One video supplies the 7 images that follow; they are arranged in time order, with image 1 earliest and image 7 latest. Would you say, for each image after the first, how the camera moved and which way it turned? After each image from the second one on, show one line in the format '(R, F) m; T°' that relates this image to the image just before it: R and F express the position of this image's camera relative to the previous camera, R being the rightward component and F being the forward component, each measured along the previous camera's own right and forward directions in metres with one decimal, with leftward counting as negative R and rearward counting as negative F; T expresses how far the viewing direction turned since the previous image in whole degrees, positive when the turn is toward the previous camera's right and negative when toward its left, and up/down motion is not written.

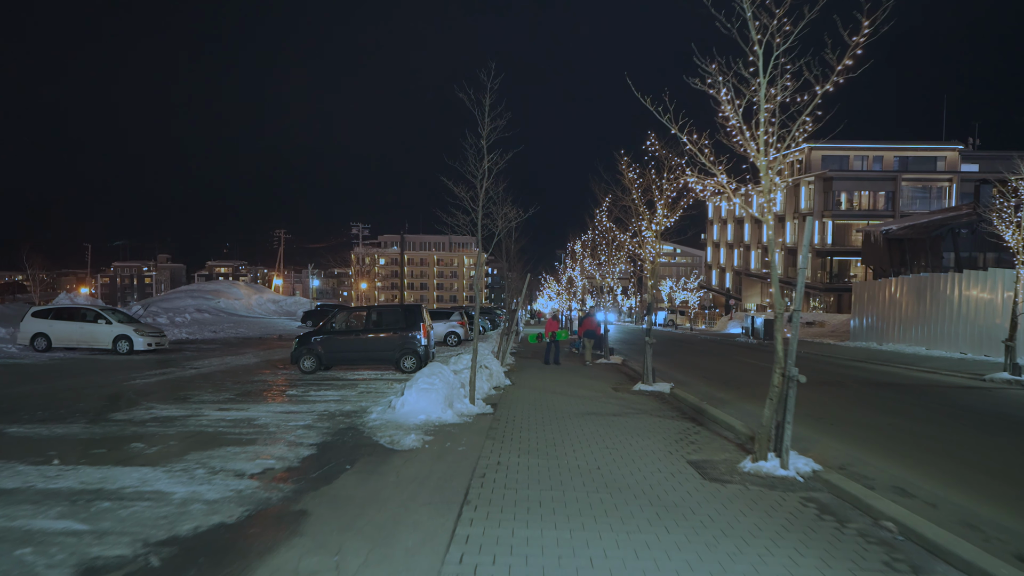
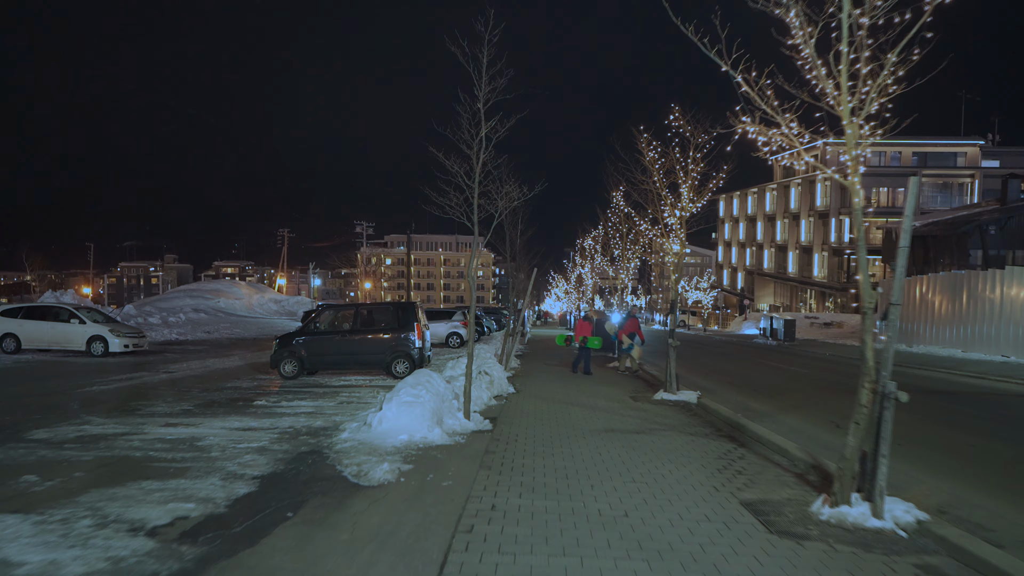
(+0.1, +1.8) m; -1°
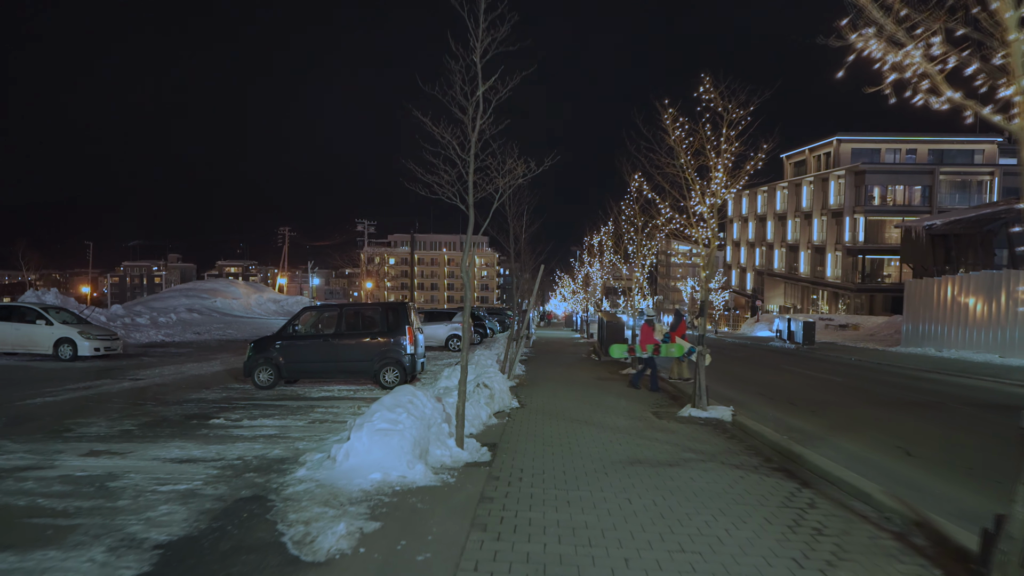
(0.0, +1.8) m; 0°
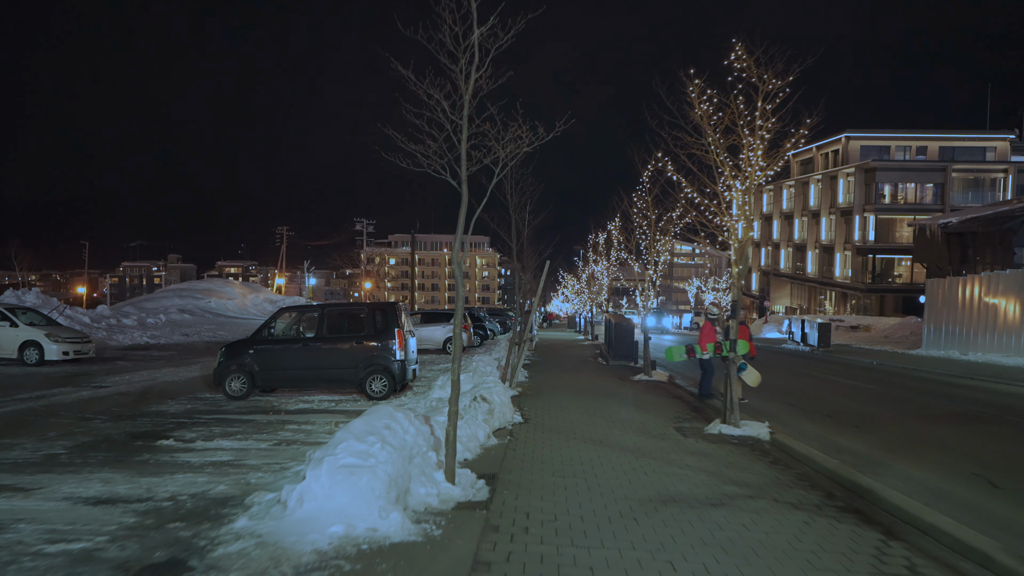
(0.0, +1.5) m; 0°
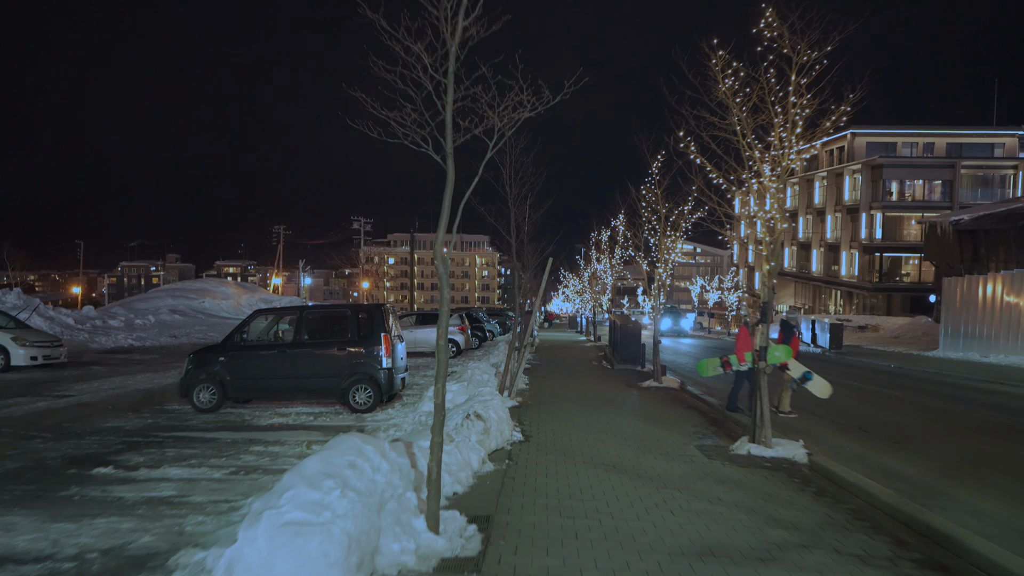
(0.0, +1.2) m; 0°
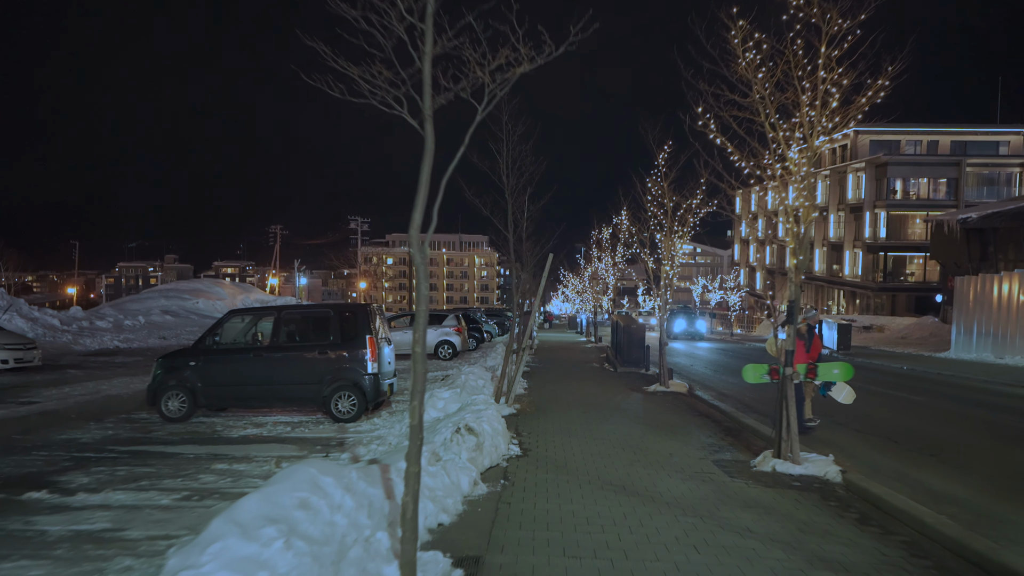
(0.0, +0.9) m; 0°
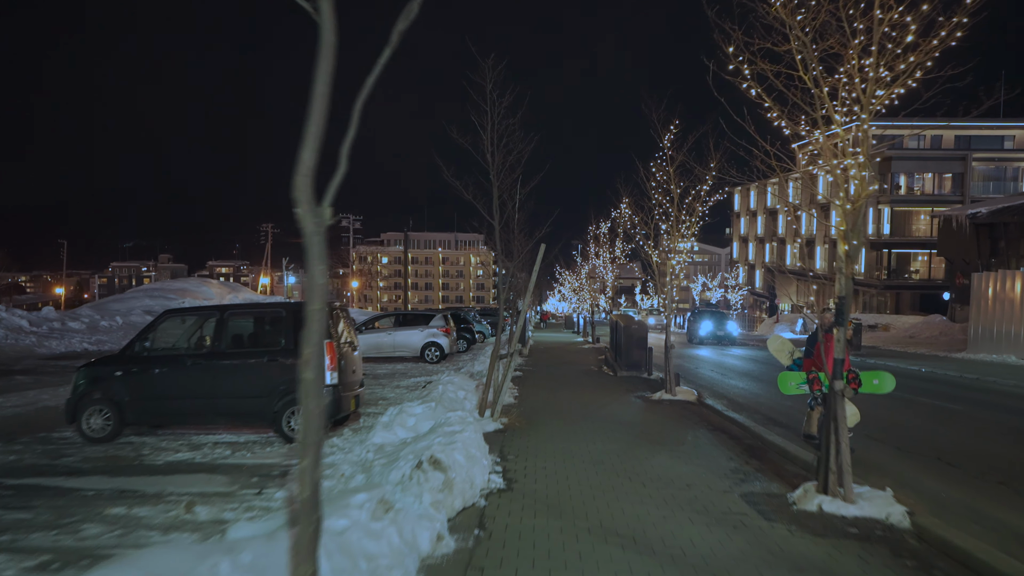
(+0.1, +1.5) m; 0°
